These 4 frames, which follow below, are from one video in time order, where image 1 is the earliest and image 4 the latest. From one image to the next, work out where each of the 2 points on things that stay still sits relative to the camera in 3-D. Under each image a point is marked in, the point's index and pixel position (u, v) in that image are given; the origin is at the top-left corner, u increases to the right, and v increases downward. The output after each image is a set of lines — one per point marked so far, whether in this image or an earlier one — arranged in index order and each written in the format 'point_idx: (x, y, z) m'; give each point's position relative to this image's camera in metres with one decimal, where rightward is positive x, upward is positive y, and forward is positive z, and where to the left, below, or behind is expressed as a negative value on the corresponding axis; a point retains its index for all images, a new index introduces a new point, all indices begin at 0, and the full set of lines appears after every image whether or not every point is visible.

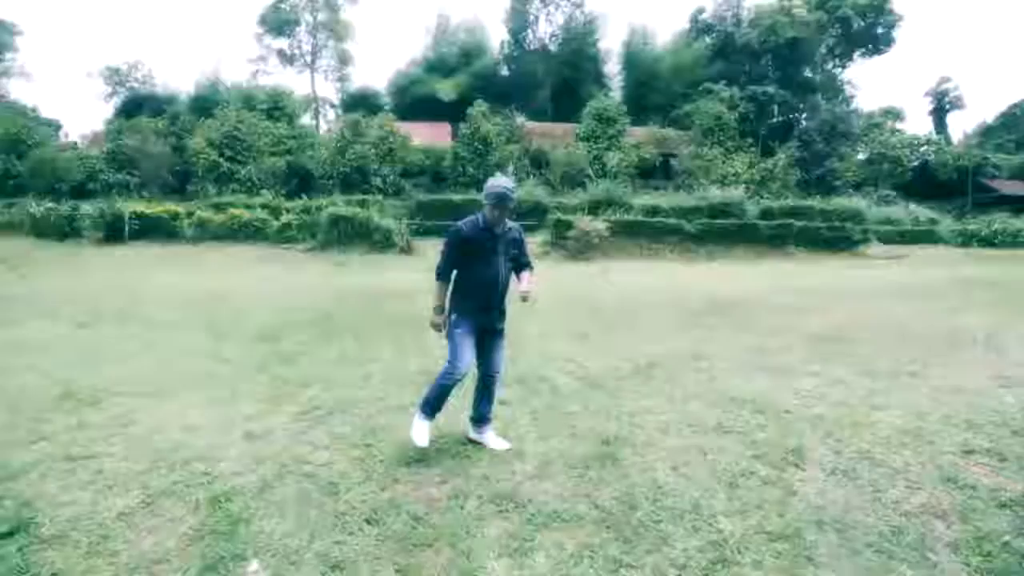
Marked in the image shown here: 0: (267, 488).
0: (-1.6, -1.3, +3.1) m
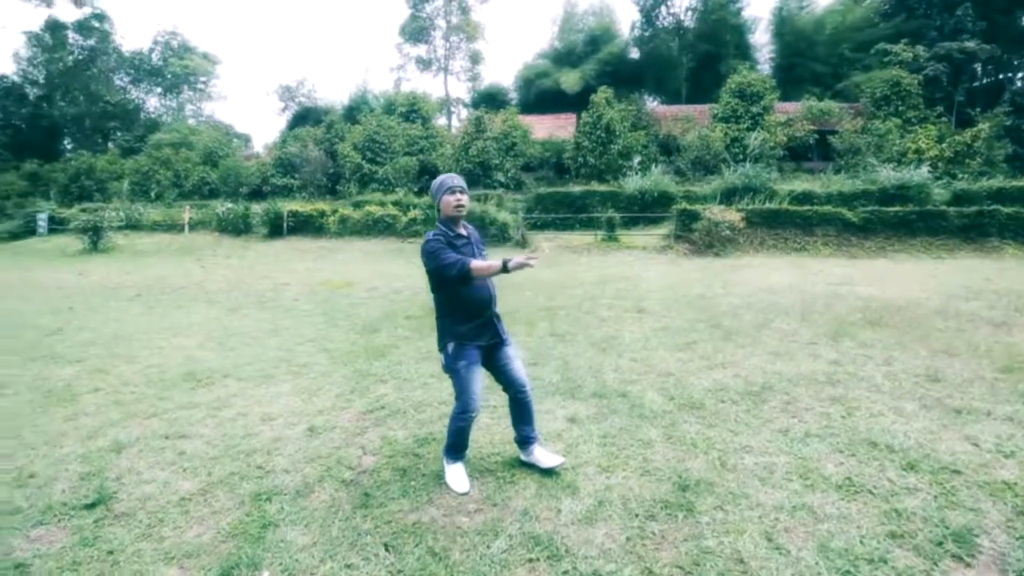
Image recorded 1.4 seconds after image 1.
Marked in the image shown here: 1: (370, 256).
0: (-1.3, -1.3, +3.1) m
1: (-4.2, +0.9, +14.2) m
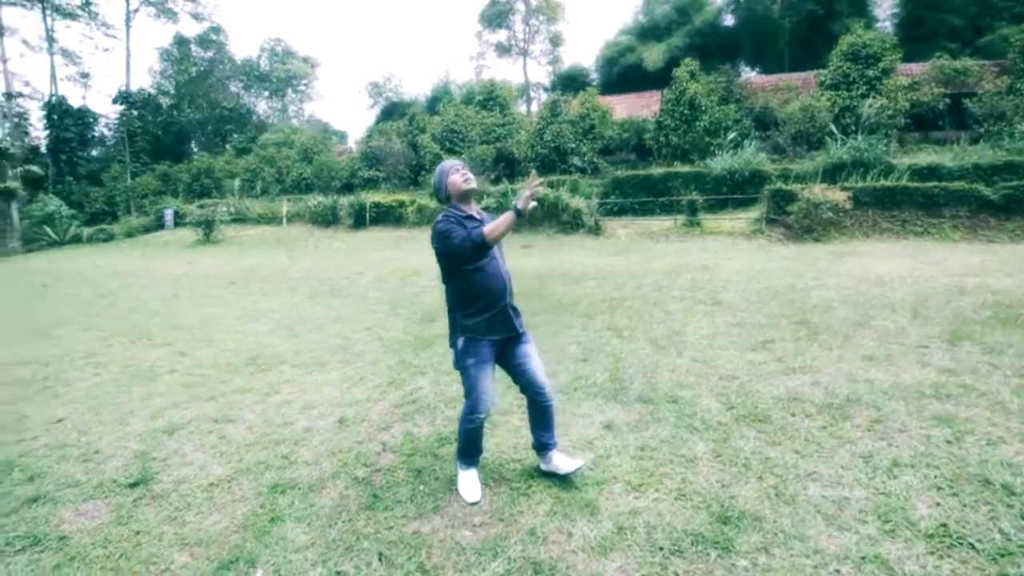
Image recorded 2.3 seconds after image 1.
0: (-1.2, -1.2, +3.0) m
1: (-2.1, +1.3, +14.4) m
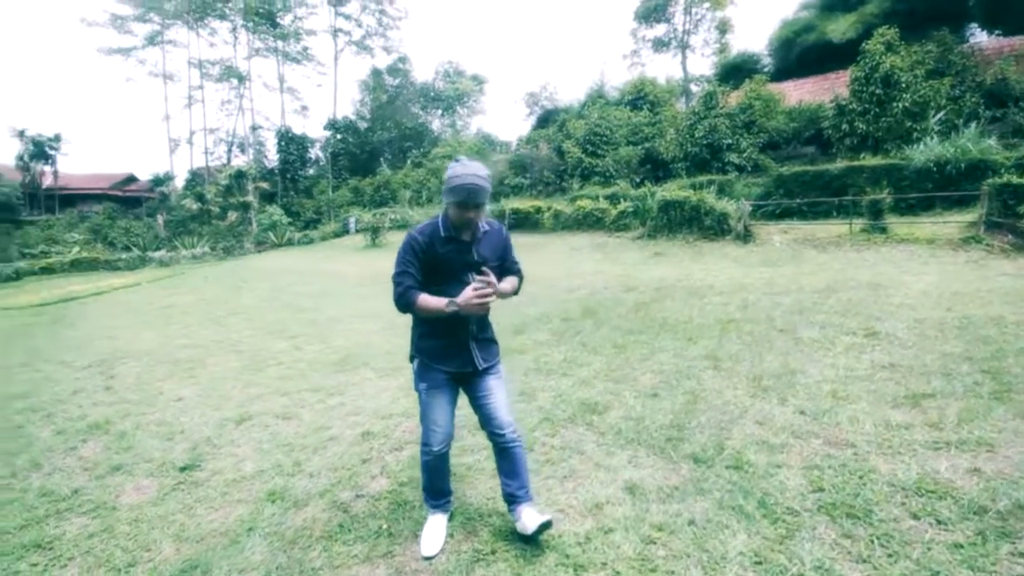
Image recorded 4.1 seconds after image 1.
0: (-1.3, -1.3, +2.9) m
1: (+1.7, +1.1, +14.0) m
